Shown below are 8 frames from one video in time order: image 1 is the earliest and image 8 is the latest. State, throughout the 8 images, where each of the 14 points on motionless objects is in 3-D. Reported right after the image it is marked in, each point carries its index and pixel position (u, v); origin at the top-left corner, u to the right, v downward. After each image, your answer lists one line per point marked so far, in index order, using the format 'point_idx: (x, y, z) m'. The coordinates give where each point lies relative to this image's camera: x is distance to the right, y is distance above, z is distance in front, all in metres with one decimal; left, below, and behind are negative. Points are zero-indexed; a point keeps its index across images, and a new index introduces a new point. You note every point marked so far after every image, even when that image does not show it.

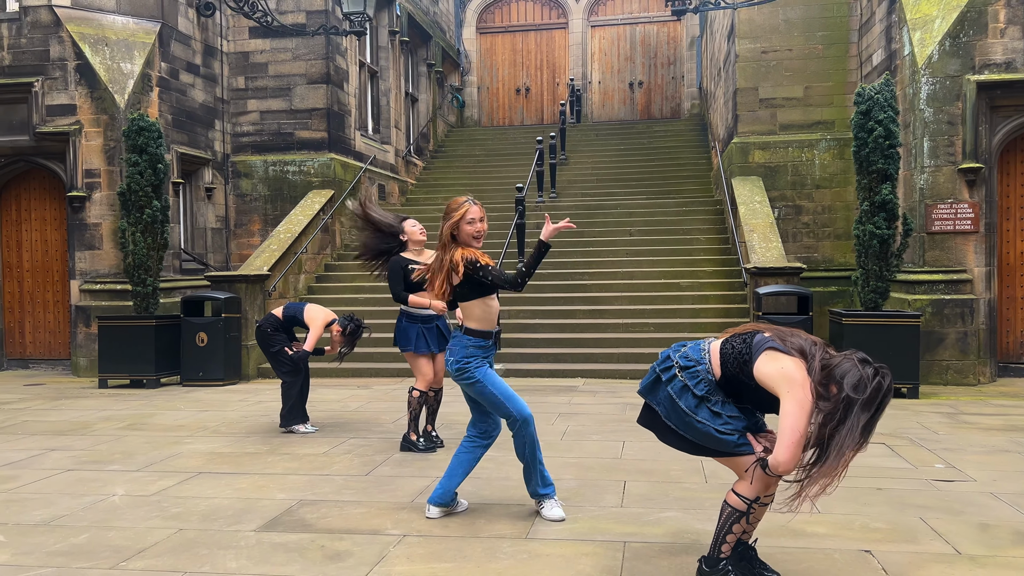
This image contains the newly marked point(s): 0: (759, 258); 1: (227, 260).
0: (+3.0, +0.4, +10.5) m
1: (-4.5, +0.4, +13.5) m
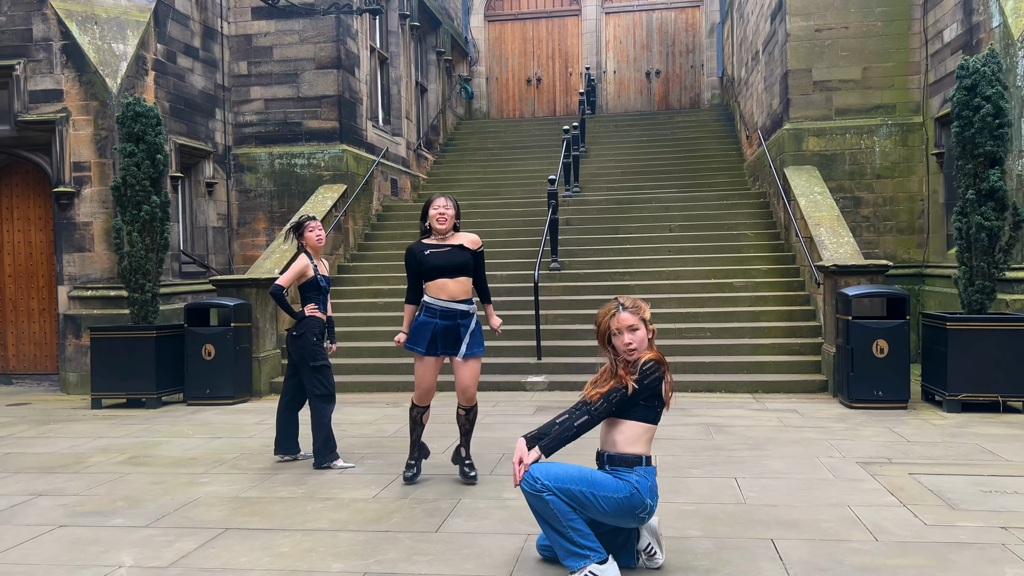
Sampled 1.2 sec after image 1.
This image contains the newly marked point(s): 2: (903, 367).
0: (+3.5, +0.4, +9.4) m
1: (-4.1, +0.4, +12.3) m
2: (+3.6, -0.7, +8.1) m
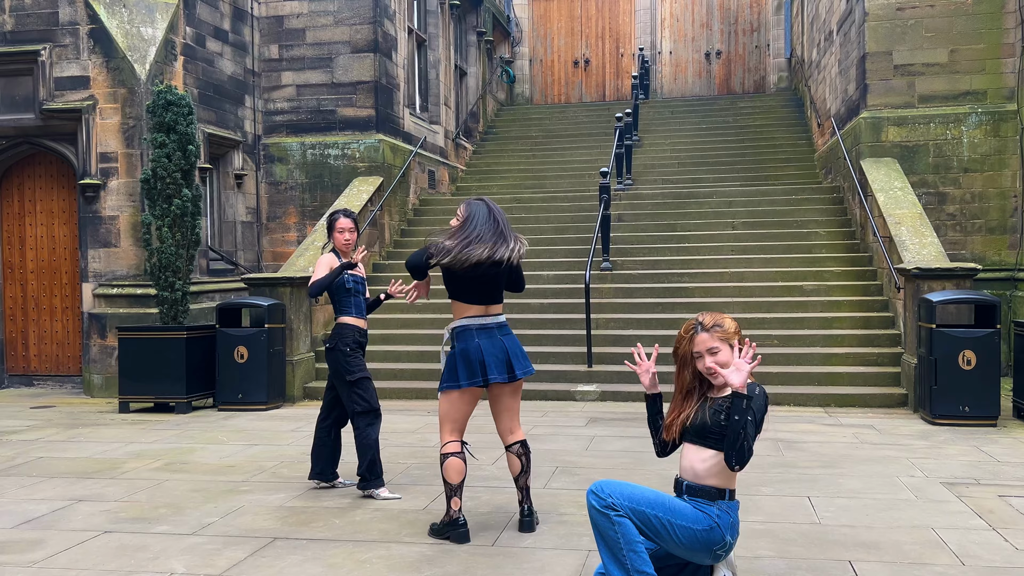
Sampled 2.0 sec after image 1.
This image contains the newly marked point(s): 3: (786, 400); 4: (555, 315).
0: (+3.9, +0.3, +8.5) m
1: (-3.5, +0.4, +11.8) m
2: (+4.0, -0.8, +7.1) m
3: (+2.6, -1.1, +8.3) m
4: (+0.5, -0.3, +9.9) m
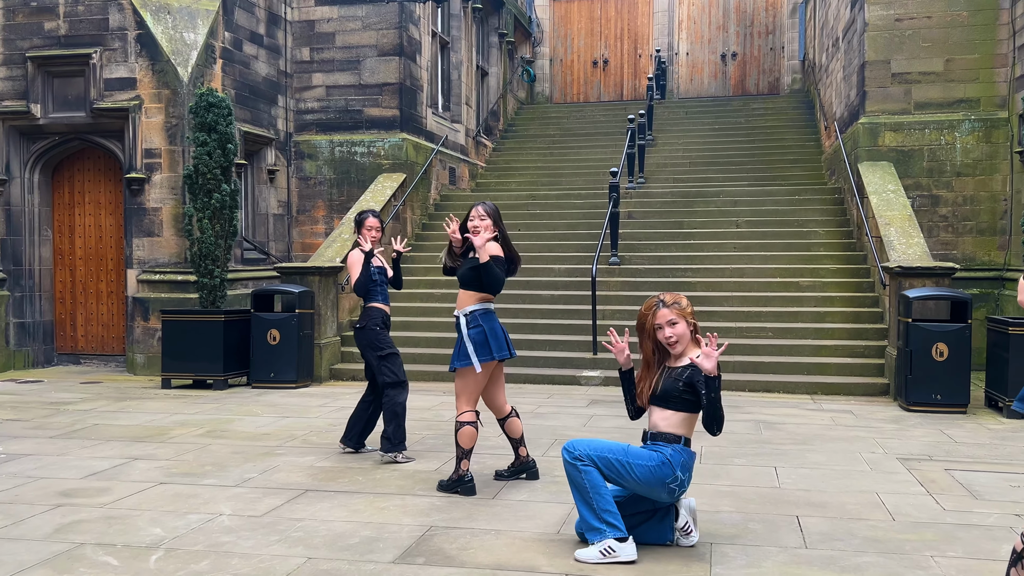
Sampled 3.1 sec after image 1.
0: (+4.1, +0.3, +9.0) m
1: (-3.2, +0.6, +12.5) m
2: (+4.0, -0.8, +7.7) m
3: (+2.7, -1.0, +8.9) m
4: (+0.6, -0.2, +10.5) m
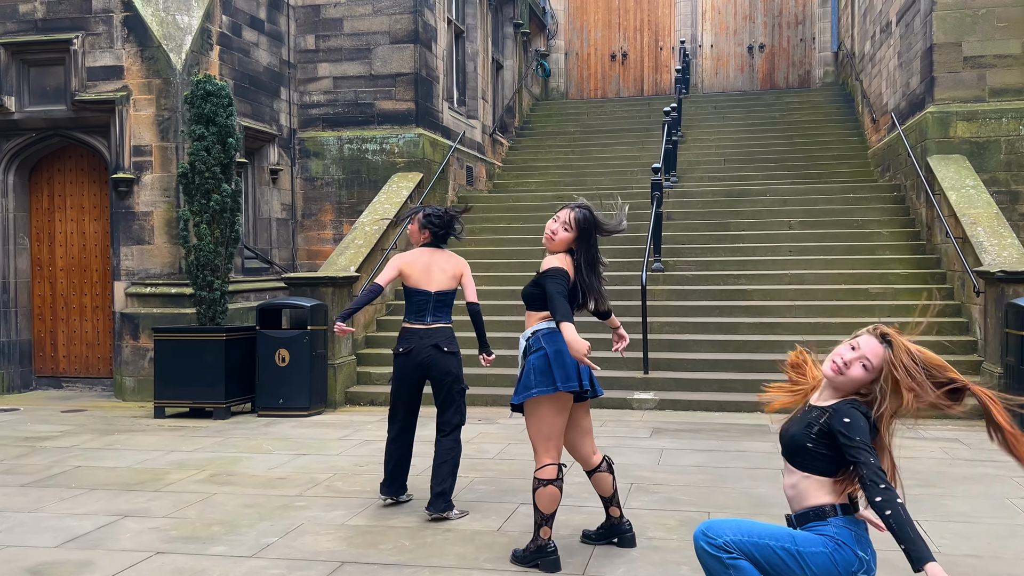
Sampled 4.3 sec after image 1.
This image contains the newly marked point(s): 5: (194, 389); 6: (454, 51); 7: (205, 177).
0: (+4.5, +0.3, +8.0) m
1: (-2.9, +0.4, +11.4) m
2: (+4.5, -0.8, +6.6) m
3: (+3.1, -1.1, +7.8) m
4: (+1.0, -0.3, +9.4) m
5: (-3.0, -0.9, +8.1) m
6: (-0.9, +3.6, +13.4) m
7: (-3.0, +1.1, +8.4) m
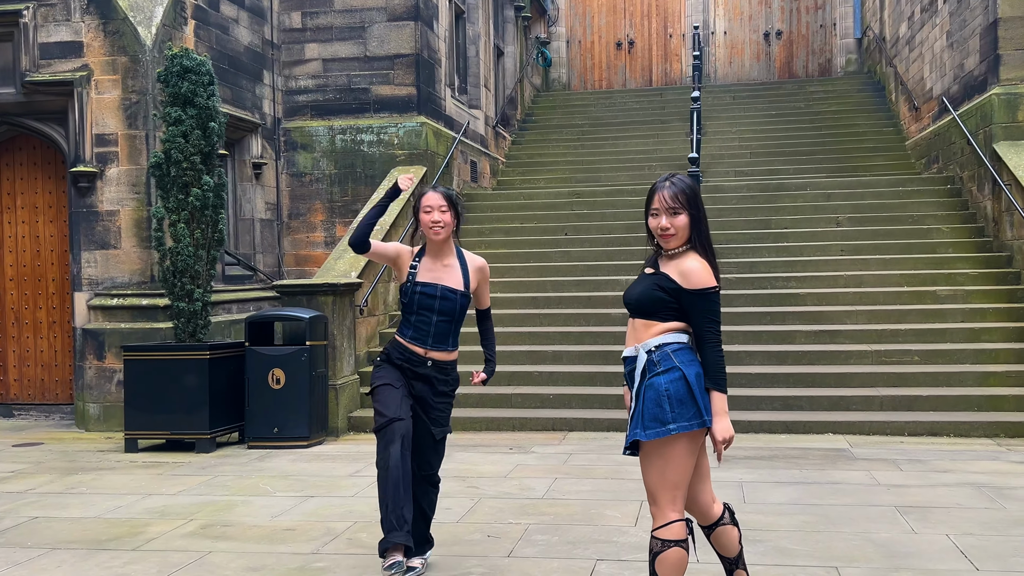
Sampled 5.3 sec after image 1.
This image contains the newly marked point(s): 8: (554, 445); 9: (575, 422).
0: (+4.7, +0.3, +7.0) m
1: (-2.7, +0.3, +10.1) m
2: (+4.8, -0.8, +5.6) m
3: (+3.4, -1.1, +6.7) m
4: (+1.3, -0.4, +8.3) m
5: (-2.7, -1.0, +6.8) m
6: (-0.8, +3.5, +12.2) m
7: (-2.7, +1.0, +7.1) m
8: (+0.3, -1.3, +7.0) m
9: (+0.5, -1.2, +7.4) m
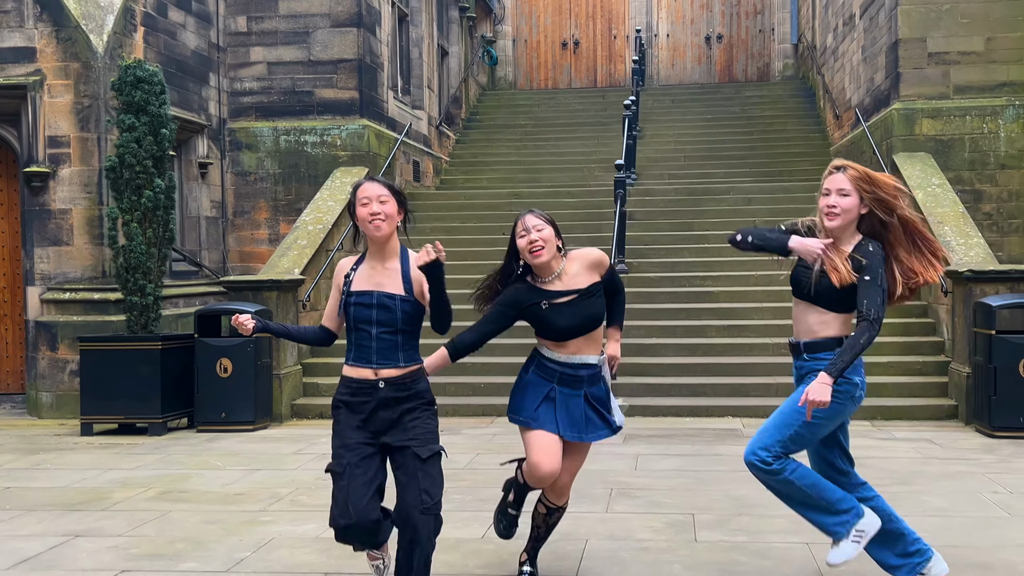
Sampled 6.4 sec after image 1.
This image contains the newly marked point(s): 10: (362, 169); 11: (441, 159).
0: (+4.1, +0.3, +7.9) m
1: (-3.5, +0.4, +10.6) m
2: (+4.3, -0.8, +6.6) m
3: (+2.8, -1.1, +7.6) m
4: (+0.6, -0.4, +9.0) m
5: (-3.3, -1.0, +7.3) m
6: (-1.7, +3.6, +12.8) m
7: (-3.3, +1.0, +7.6) m
8: (-0.3, -1.2, +7.7) m
9: (-0.1, -1.1, +8.1) m
10: (-1.8, +1.4, +10.4) m
11: (-1.2, +2.0, +13.6) m
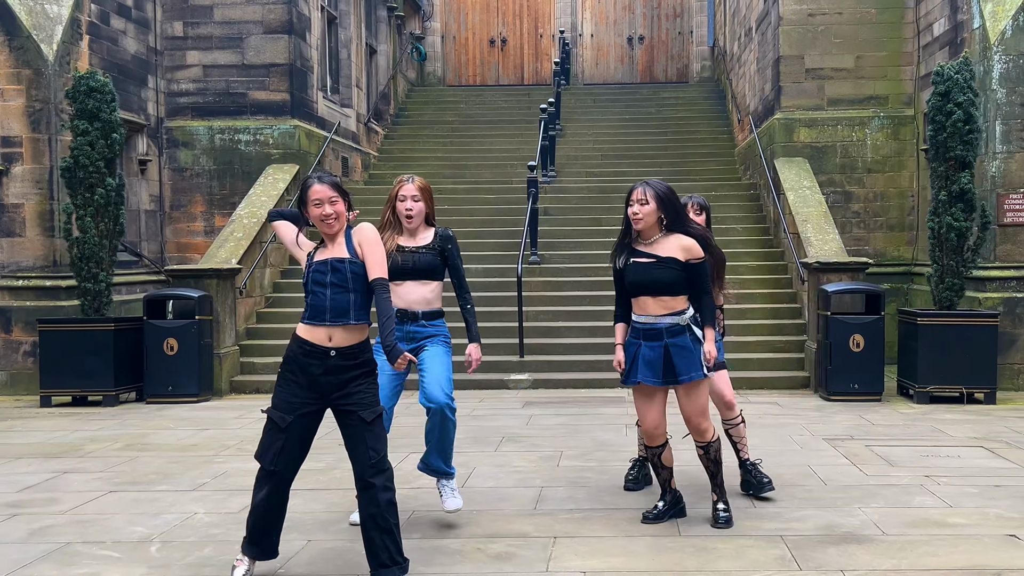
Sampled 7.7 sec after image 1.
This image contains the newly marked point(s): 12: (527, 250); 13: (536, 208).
0: (+3.2, +0.4, +9.4) m
1: (-4.6, +0.5, +11.4) m
2: (+3.5, -0.7, +8.0) m
3: (+2.0, -1.0, +9.0) m
4: (-0.4, -0.2, +10.2) m
5: (-4.1, -0.9, +8.2) m
6: (-3.0, +3.7, +13.7) m
7: (-4.2, +1.2, +8.5) m
8: (-1.1, -1.1, +8.8) m
9: (-1.0, -1.0, +9.2) m
10: (-2.9, +1.6, +11.3) m
11: (-2.5, +2.1, +14.6) m
12: (0.0, +0.5, +11.4) m
13: (+0.2, +1.0, +10.9) m
